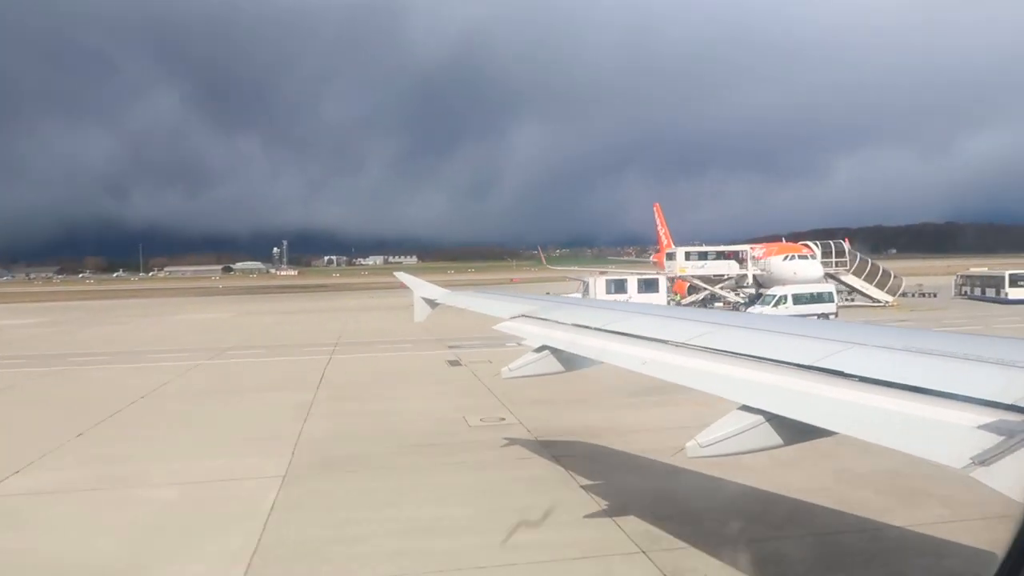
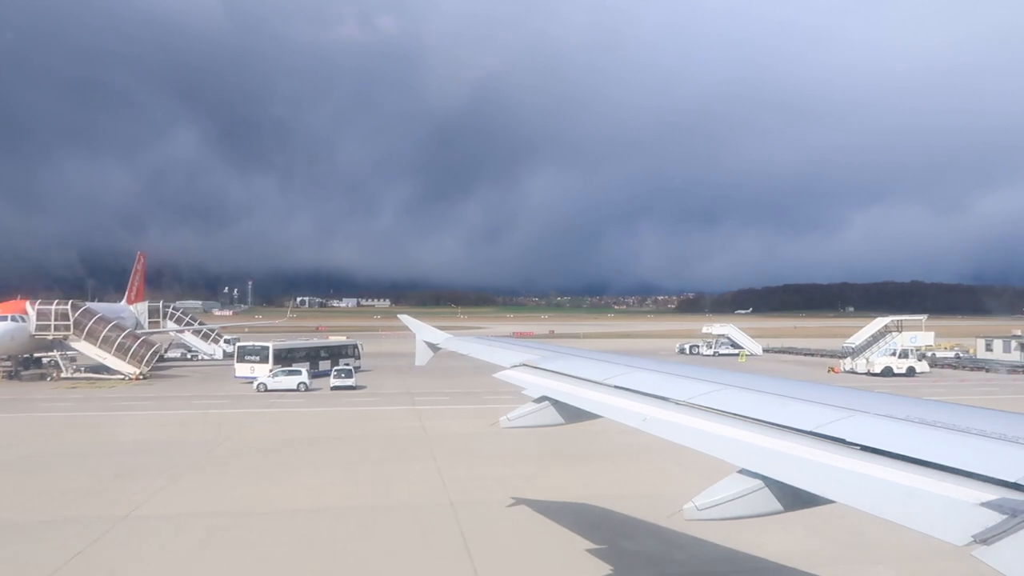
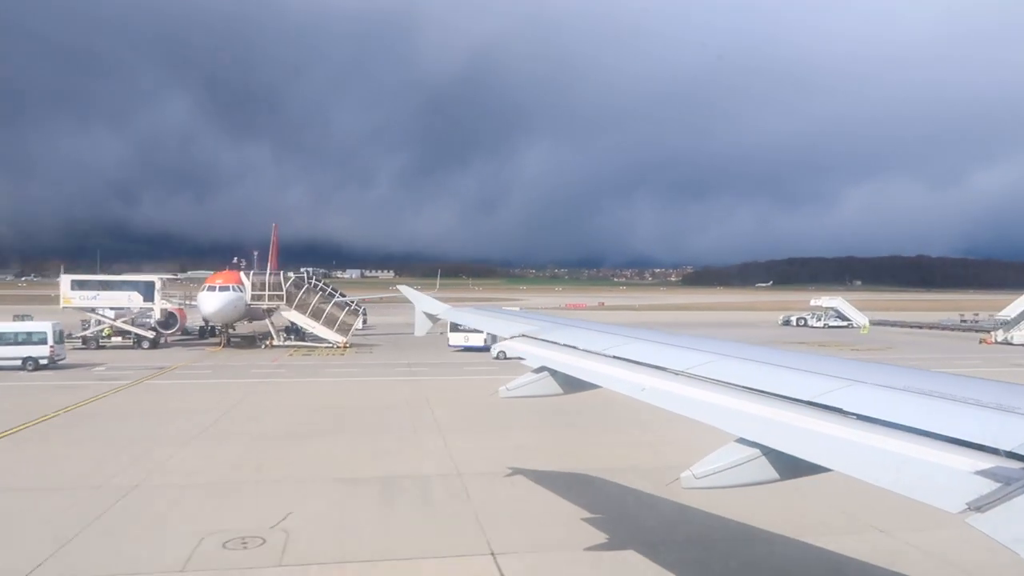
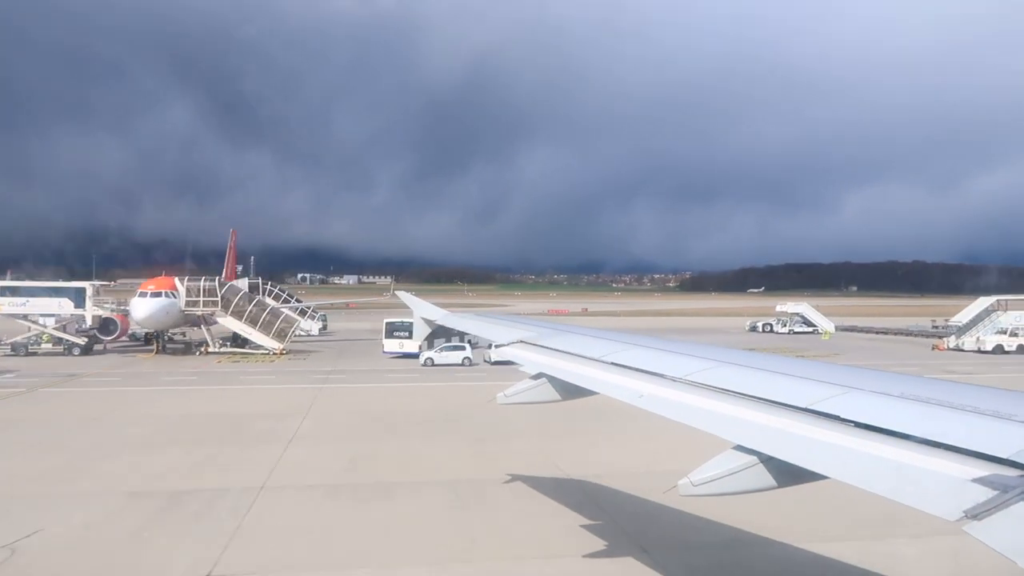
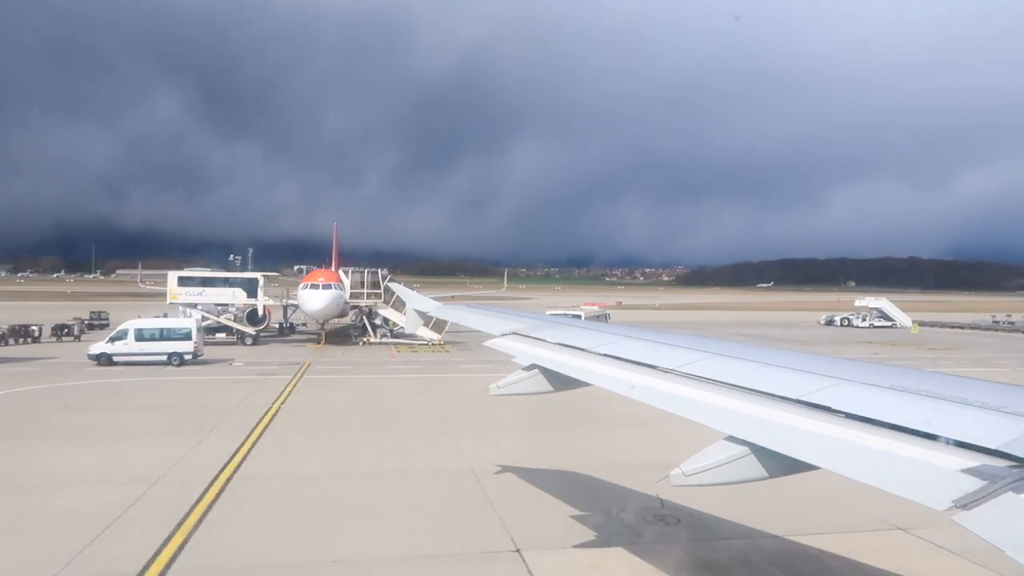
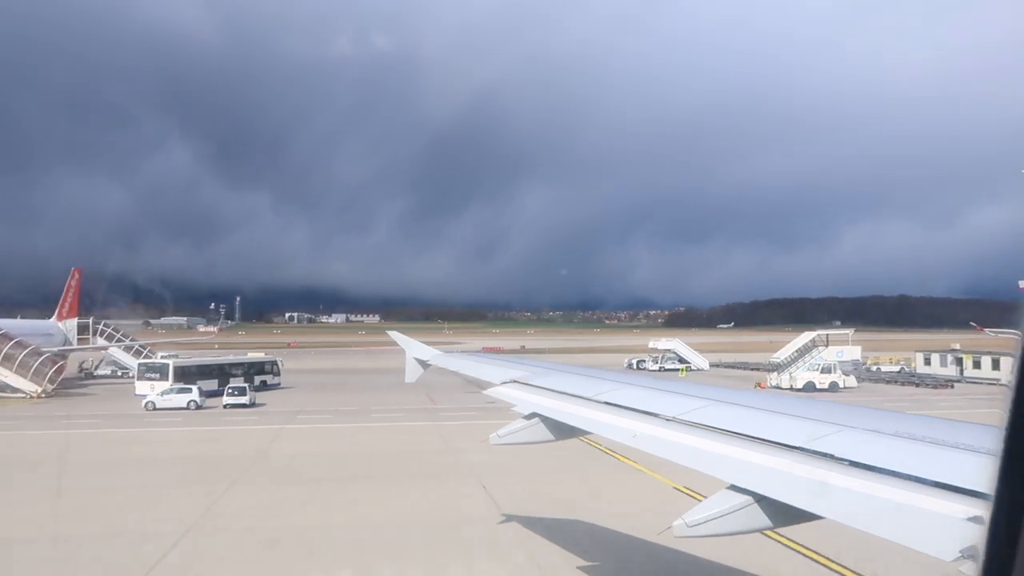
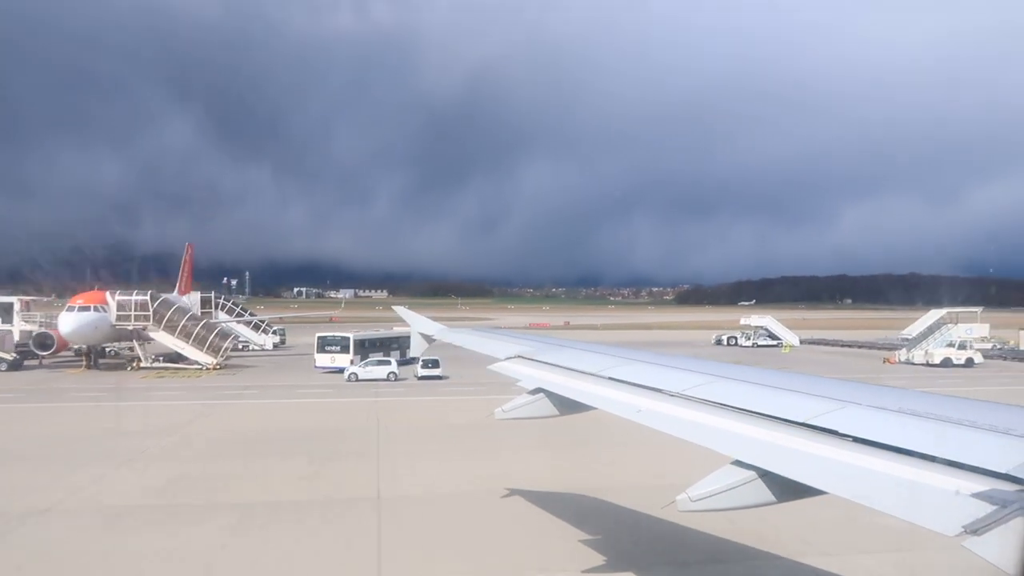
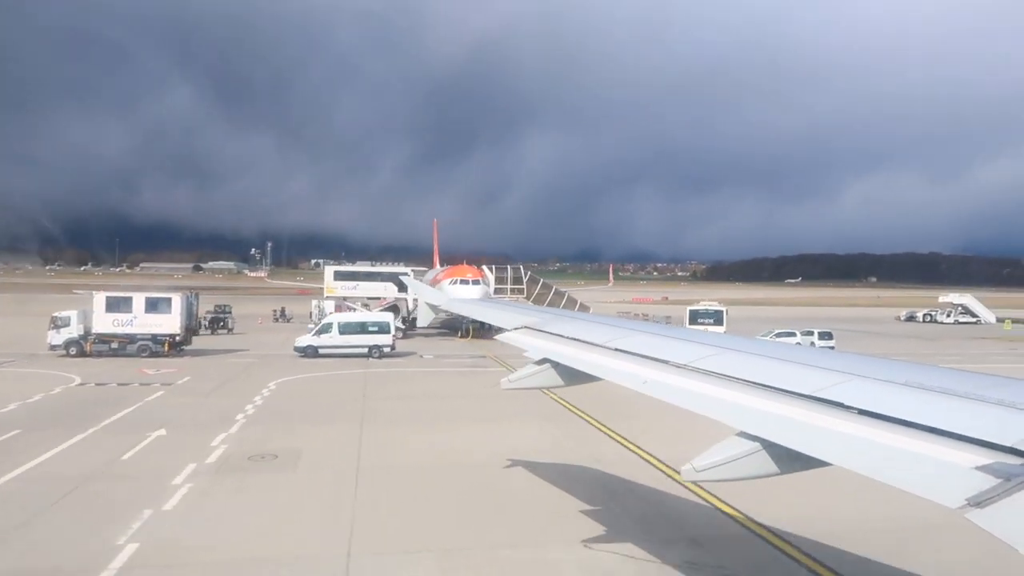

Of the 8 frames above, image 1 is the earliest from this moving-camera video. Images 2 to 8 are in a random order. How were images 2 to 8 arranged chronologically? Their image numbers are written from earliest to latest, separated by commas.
8, 5, 3, 4, 7, 2, 6
